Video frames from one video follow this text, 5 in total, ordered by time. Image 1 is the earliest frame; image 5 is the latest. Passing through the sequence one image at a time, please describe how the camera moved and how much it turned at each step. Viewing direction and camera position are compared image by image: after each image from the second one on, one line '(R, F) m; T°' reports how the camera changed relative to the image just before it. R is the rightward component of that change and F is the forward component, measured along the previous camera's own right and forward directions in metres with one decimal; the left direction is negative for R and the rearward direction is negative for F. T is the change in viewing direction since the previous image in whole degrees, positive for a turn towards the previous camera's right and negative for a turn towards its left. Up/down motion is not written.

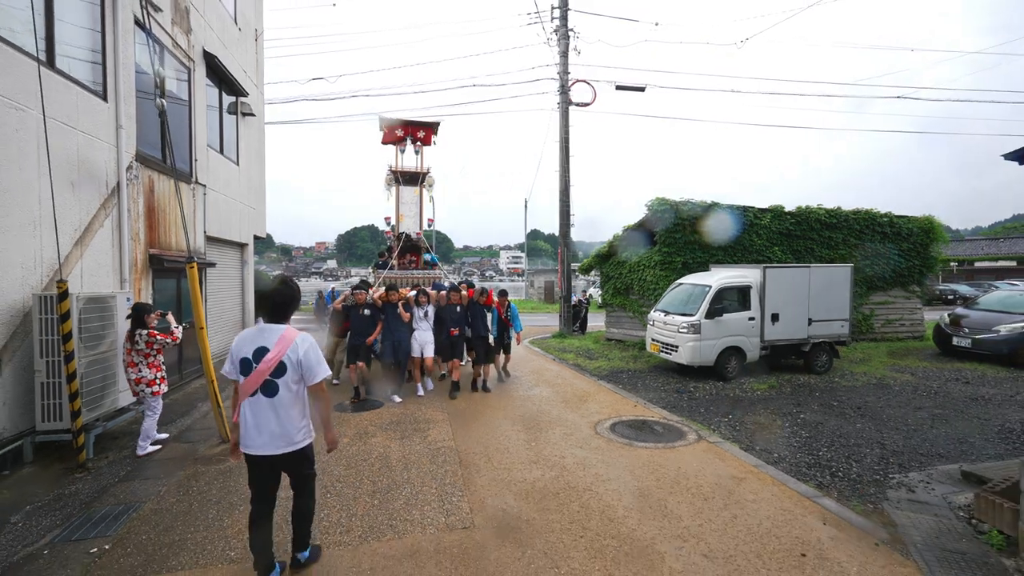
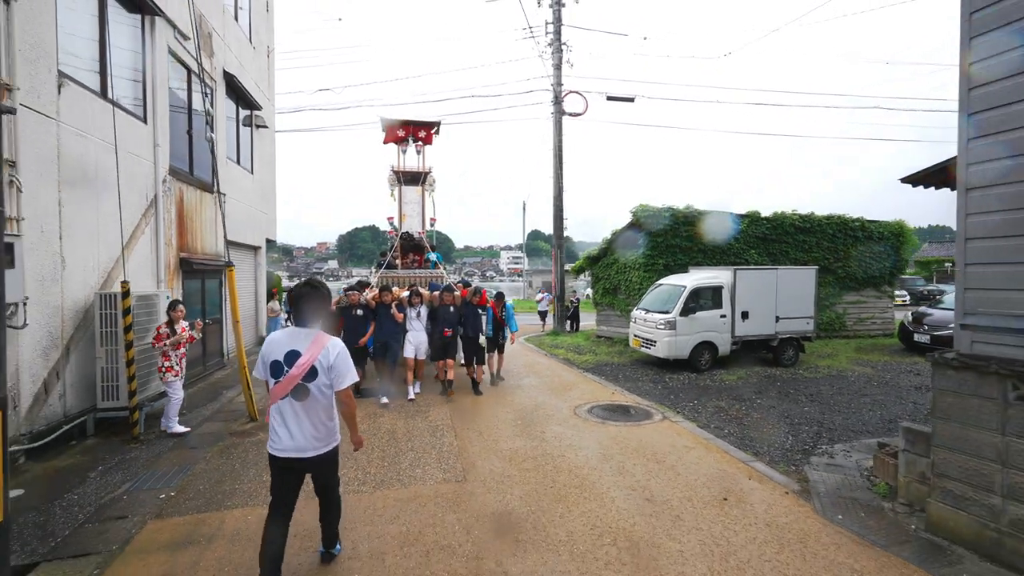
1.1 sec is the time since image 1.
(+0.1, -0.8) m; 0°
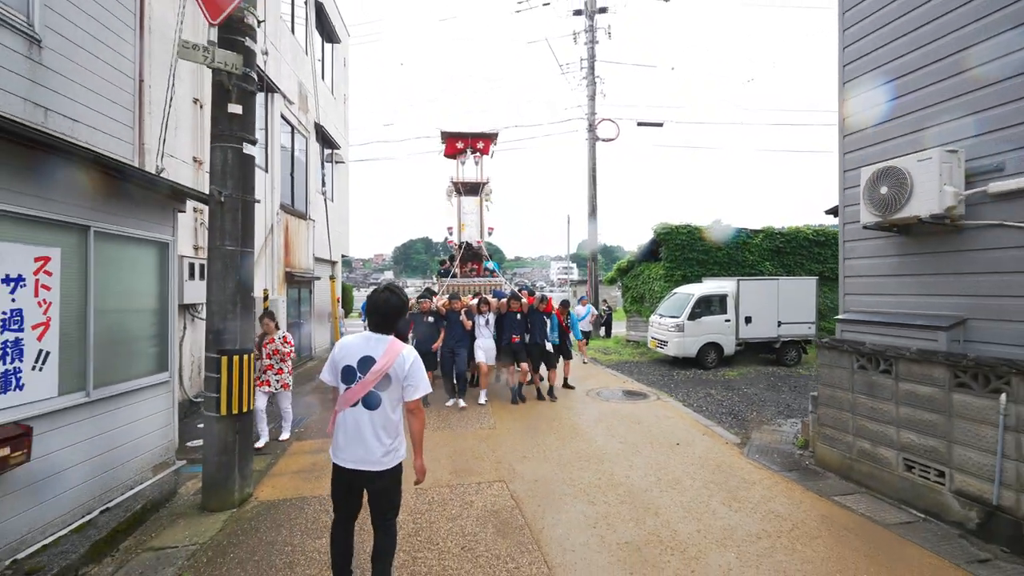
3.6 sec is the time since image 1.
(+0.4, -1.7) m; -6°
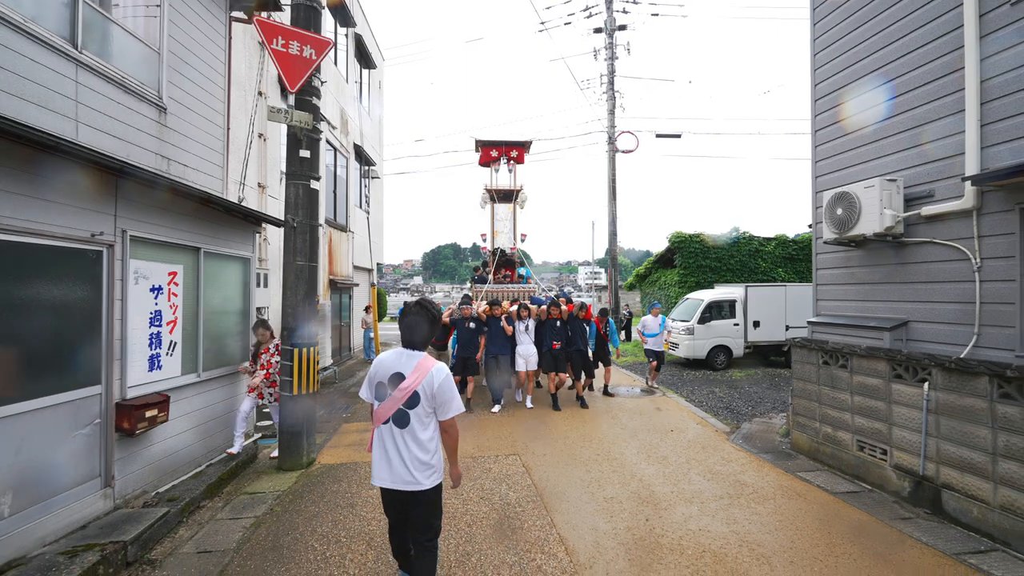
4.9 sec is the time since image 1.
(+0.2, -0.9) m; -3°
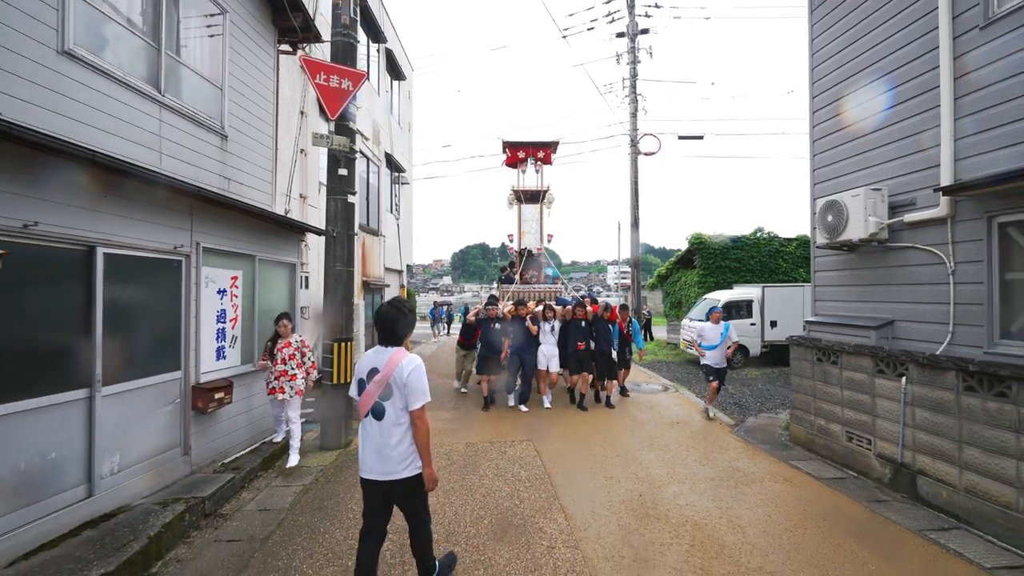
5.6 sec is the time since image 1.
(+0.2, -0.5) m; -3°
